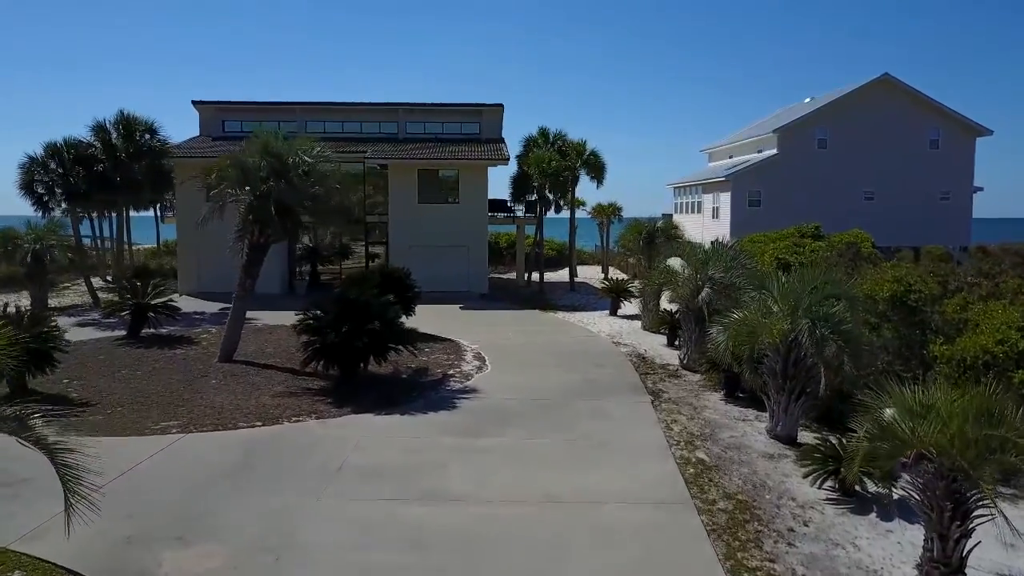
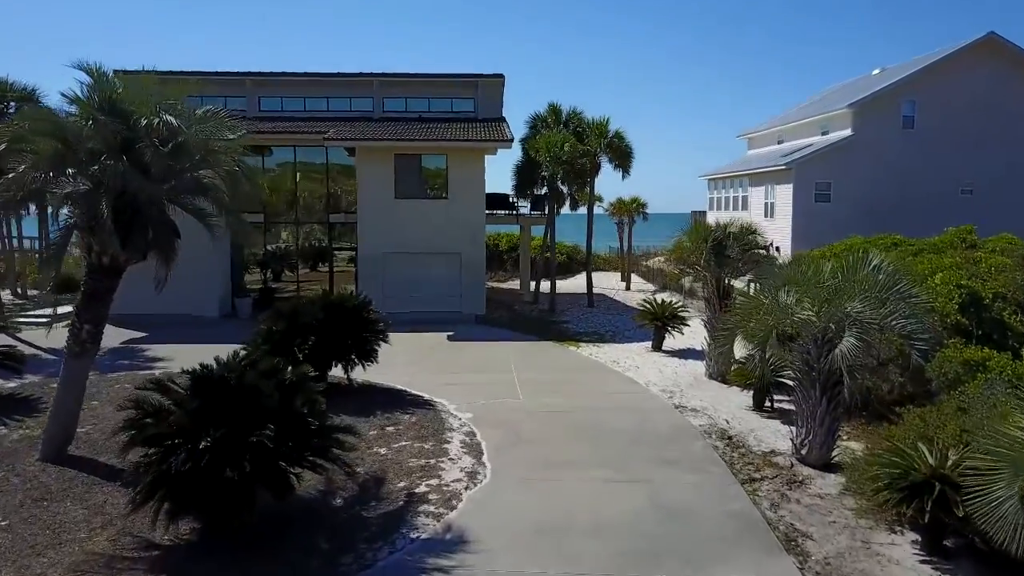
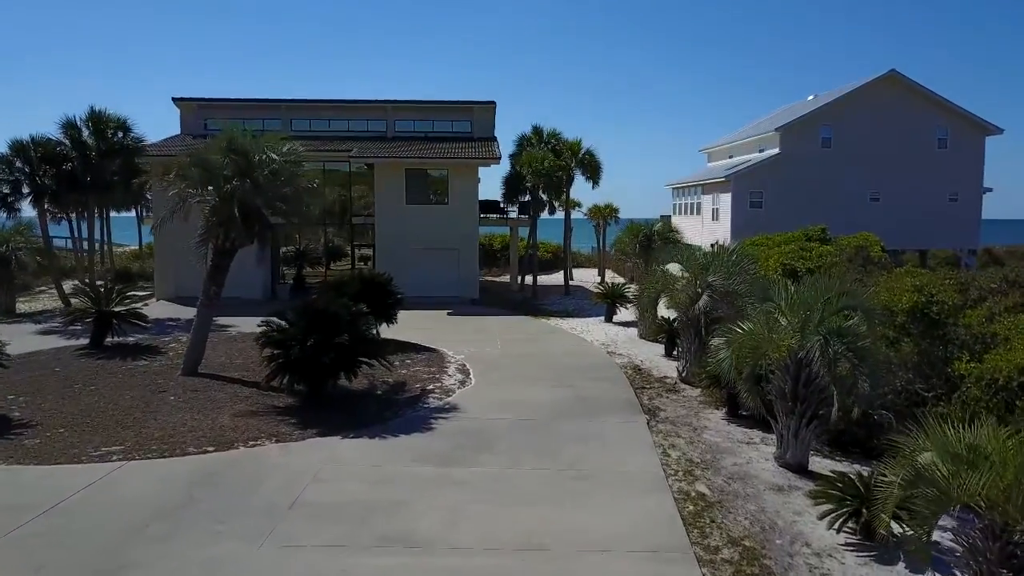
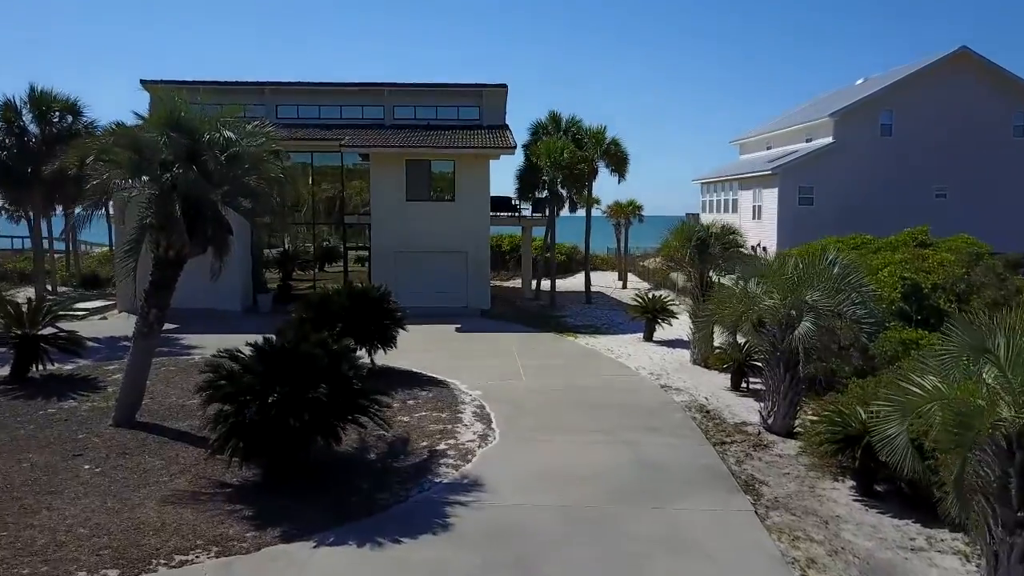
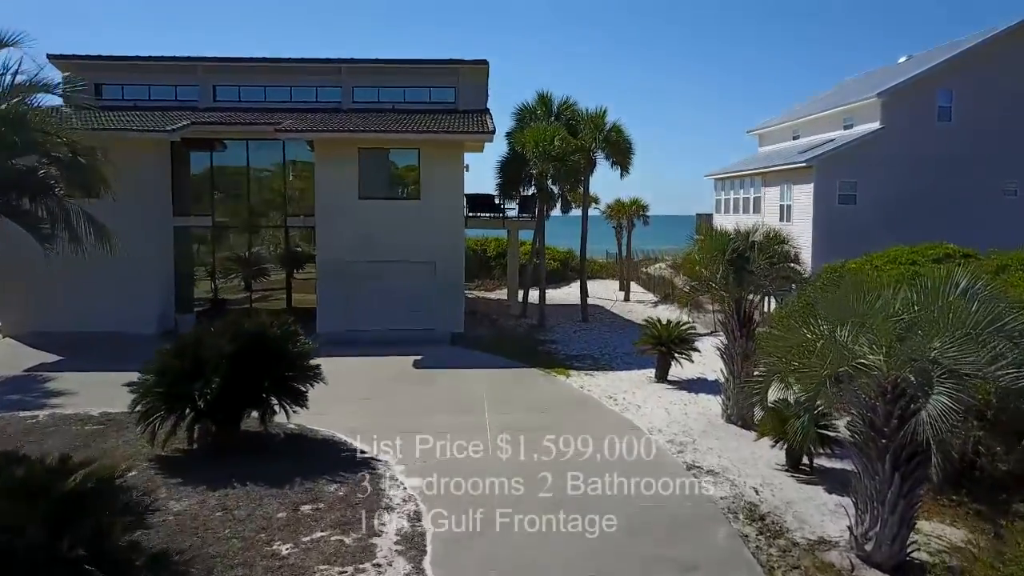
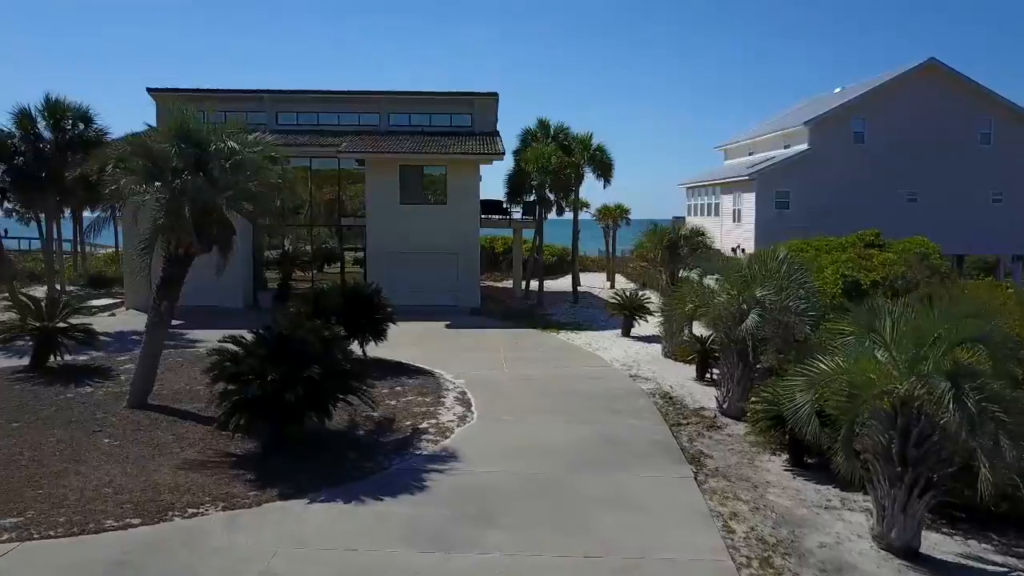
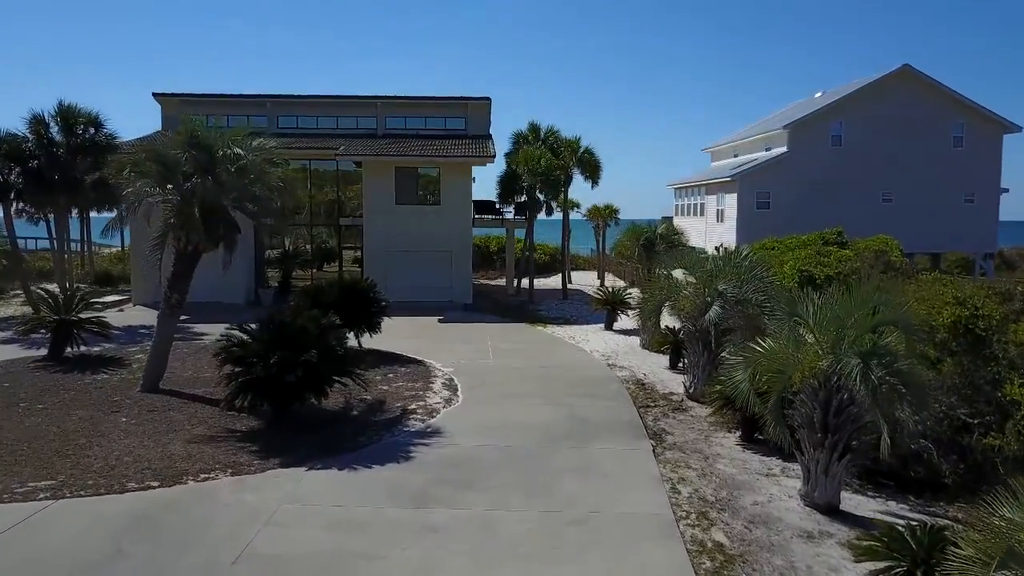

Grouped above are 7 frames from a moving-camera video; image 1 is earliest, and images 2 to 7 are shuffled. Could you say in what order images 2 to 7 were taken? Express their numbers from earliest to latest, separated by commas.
3, 7, 6, 4, 2, 5
